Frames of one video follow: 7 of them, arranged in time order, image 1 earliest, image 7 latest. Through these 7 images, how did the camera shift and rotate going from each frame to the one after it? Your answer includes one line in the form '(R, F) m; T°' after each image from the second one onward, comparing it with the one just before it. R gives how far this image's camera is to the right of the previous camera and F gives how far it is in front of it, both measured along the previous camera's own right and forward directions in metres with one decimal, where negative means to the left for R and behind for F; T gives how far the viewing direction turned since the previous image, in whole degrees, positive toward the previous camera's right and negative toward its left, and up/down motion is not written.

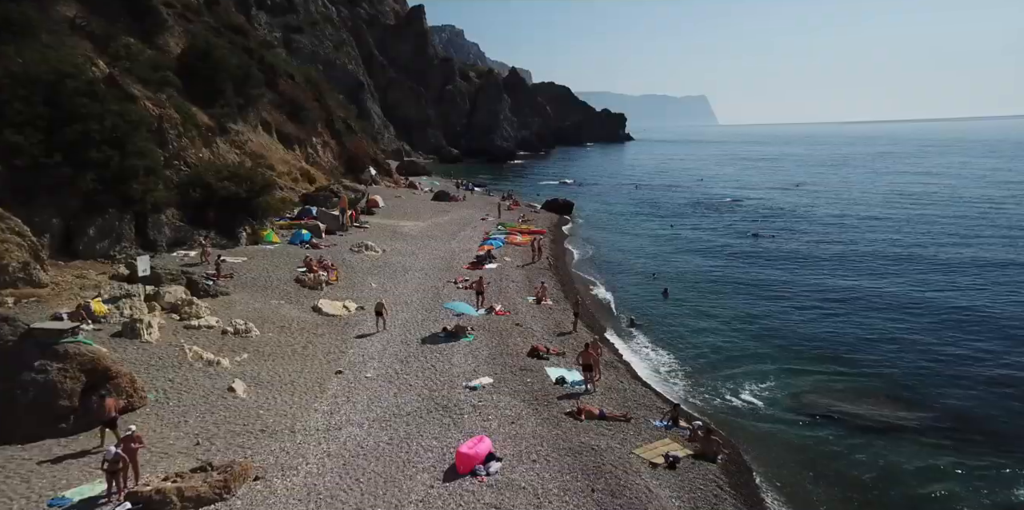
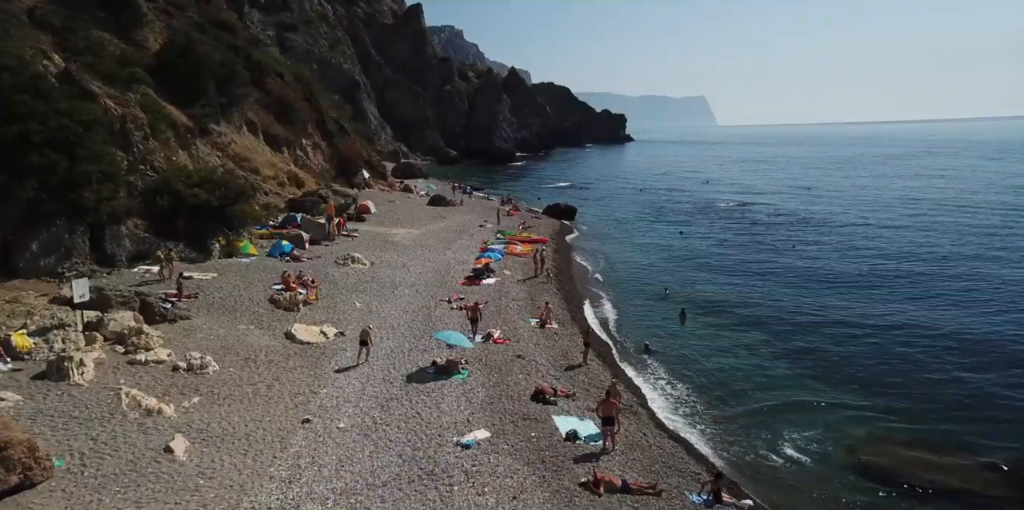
(0.0, +2.7) m; 0°
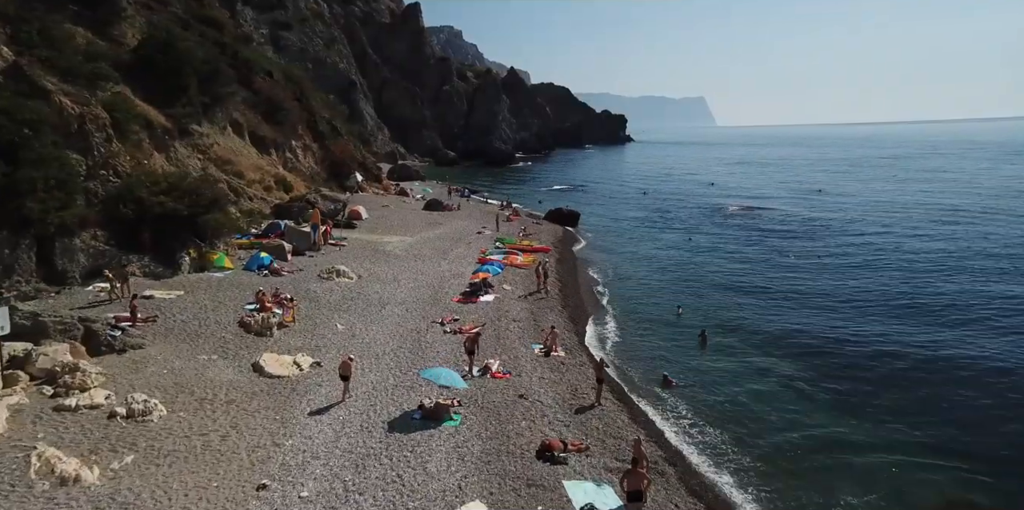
(0.0, +2.5) m; 0°
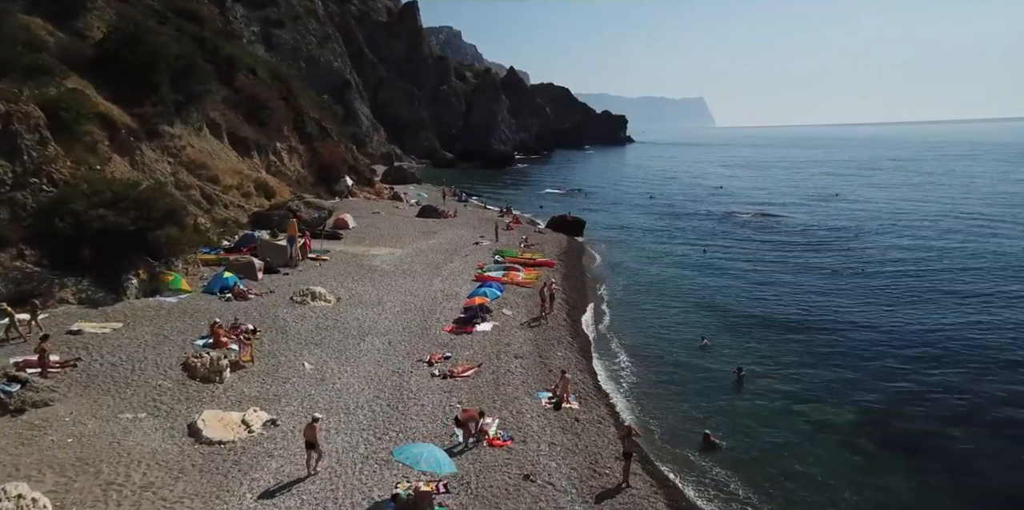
(-0.1, +3.4) m; 0°
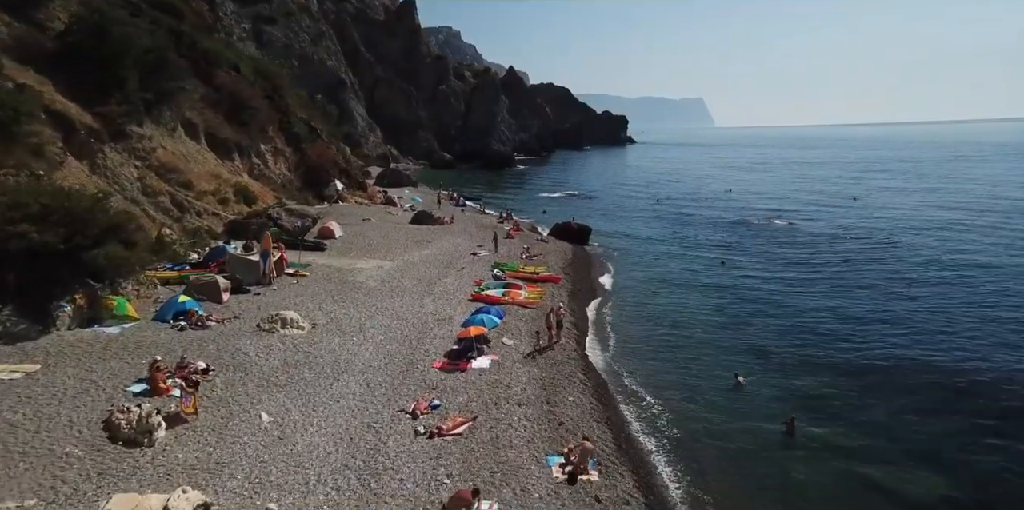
(-0.1, +3.1) m; 0°
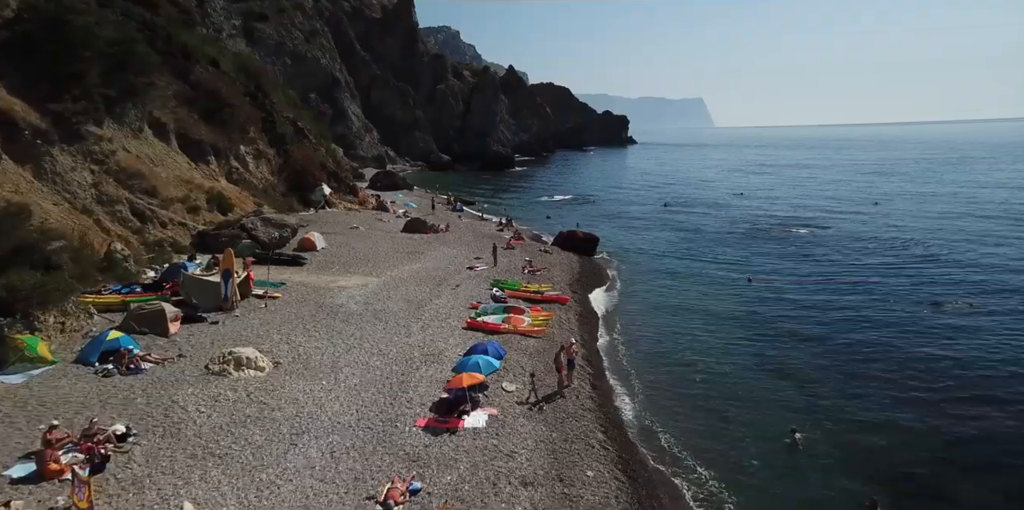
(-0.1, +3.4) m; 0°
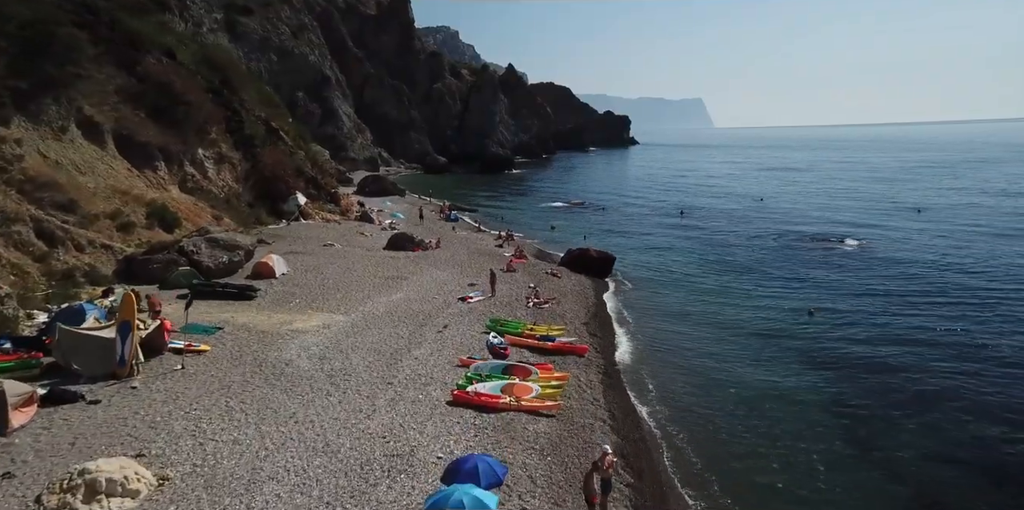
(-0.1, +5.8) m; 0°
